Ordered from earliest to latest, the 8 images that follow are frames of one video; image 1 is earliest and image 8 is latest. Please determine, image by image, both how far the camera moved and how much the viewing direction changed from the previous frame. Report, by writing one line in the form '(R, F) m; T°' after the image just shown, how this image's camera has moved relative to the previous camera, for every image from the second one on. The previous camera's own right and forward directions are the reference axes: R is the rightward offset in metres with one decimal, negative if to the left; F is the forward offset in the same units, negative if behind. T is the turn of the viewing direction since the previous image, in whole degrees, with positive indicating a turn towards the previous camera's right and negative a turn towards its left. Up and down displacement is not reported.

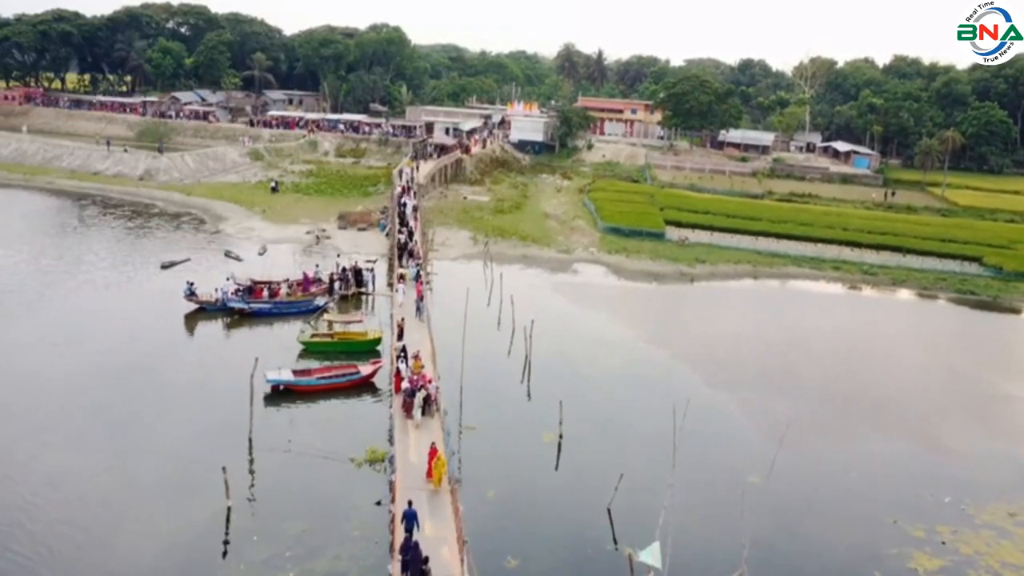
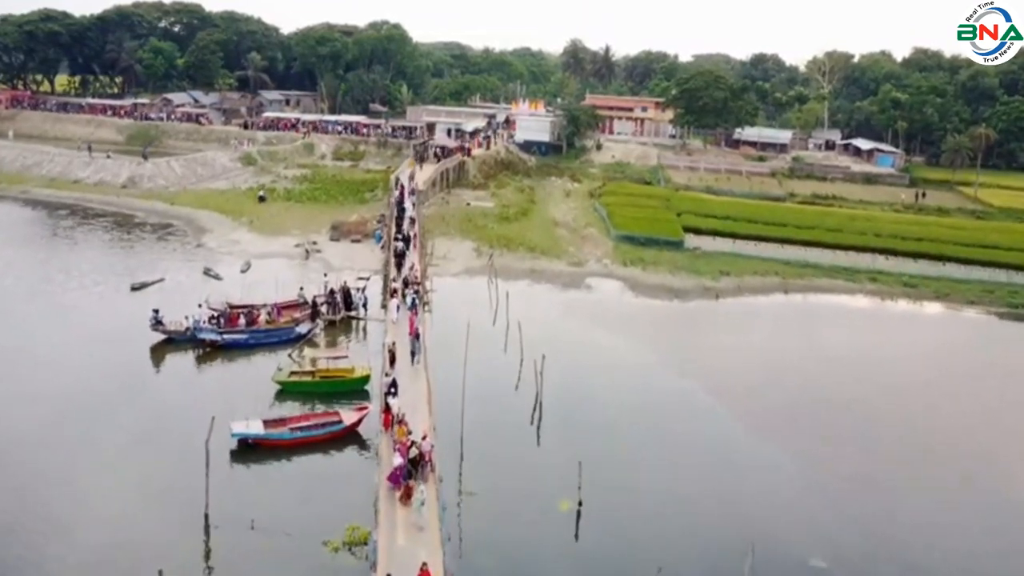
(0.0, +4.0) m; 0°
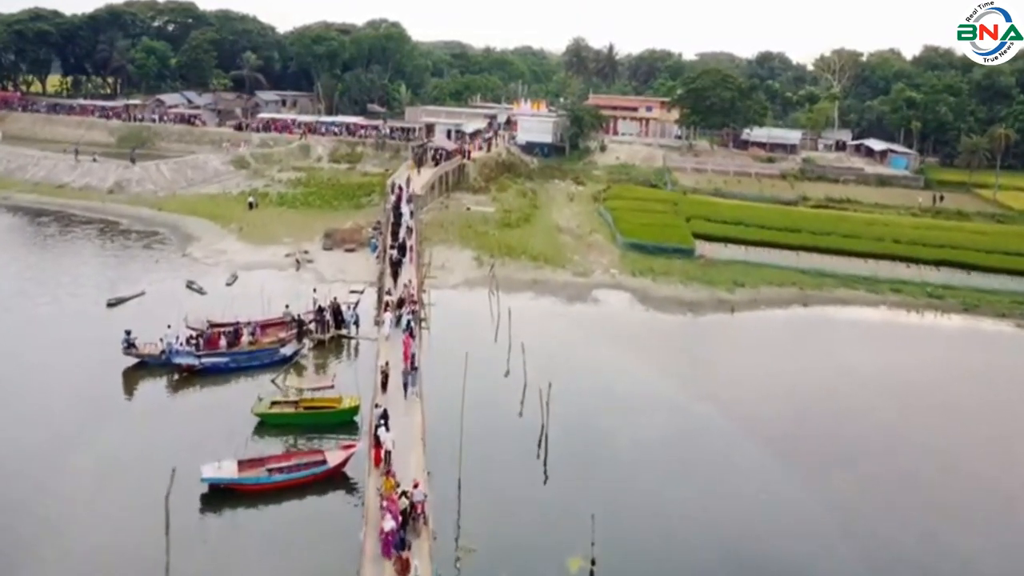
(0.0, +2.4) m; 0°
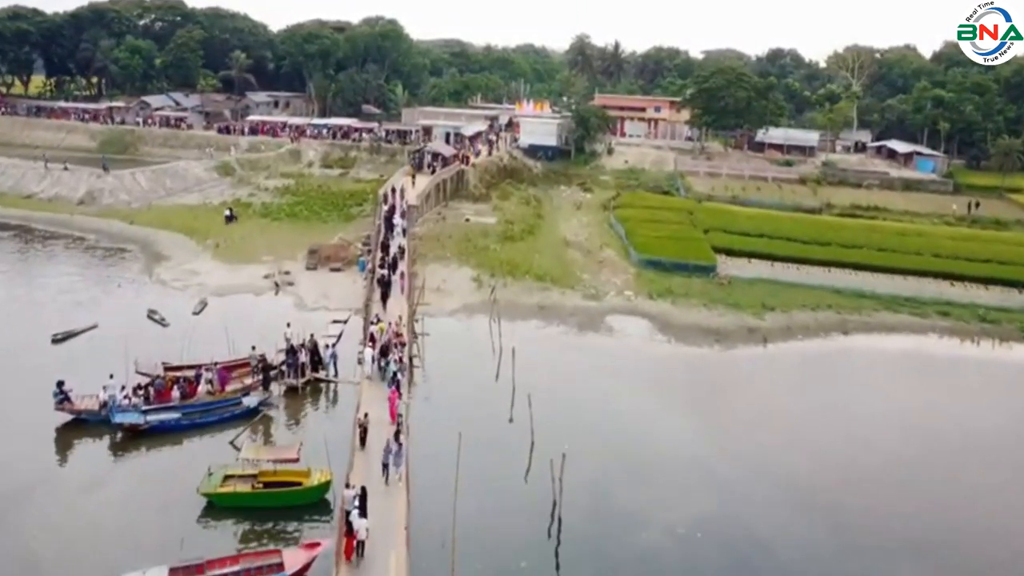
(-0.1, +4.5) m; 0°
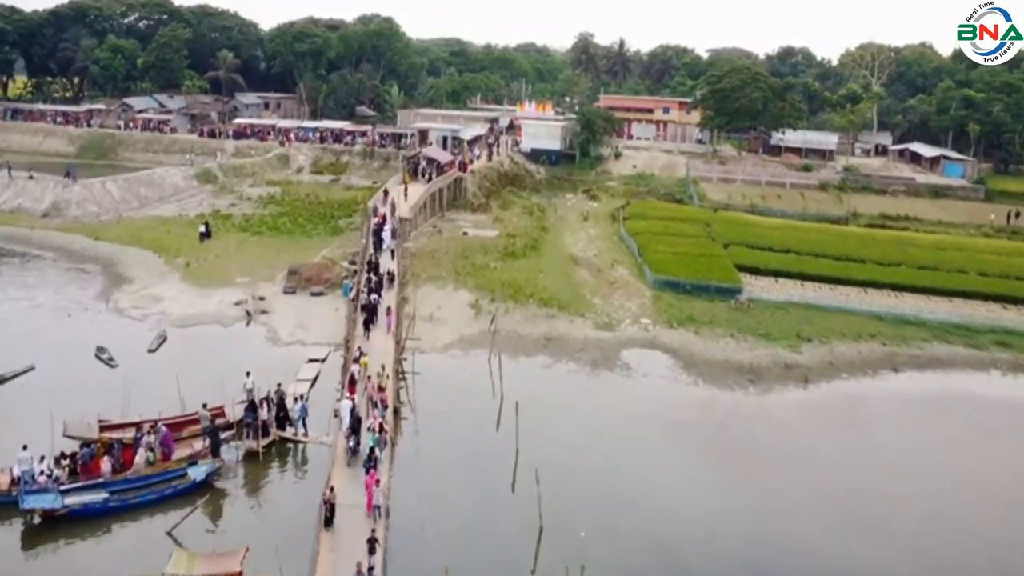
(-0.1, +4.5) m; 0°
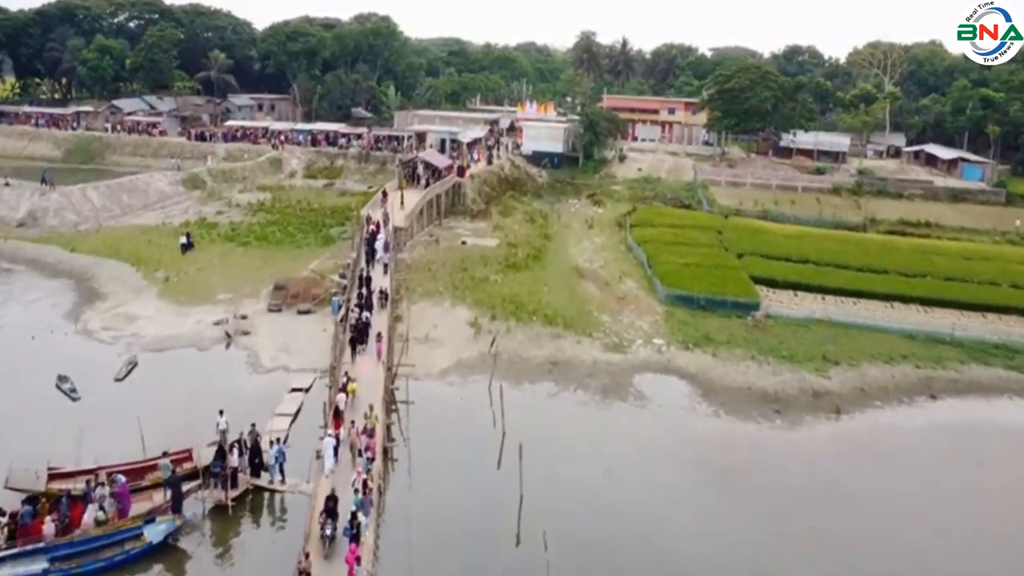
(-0.1, +2.7) m; 0°
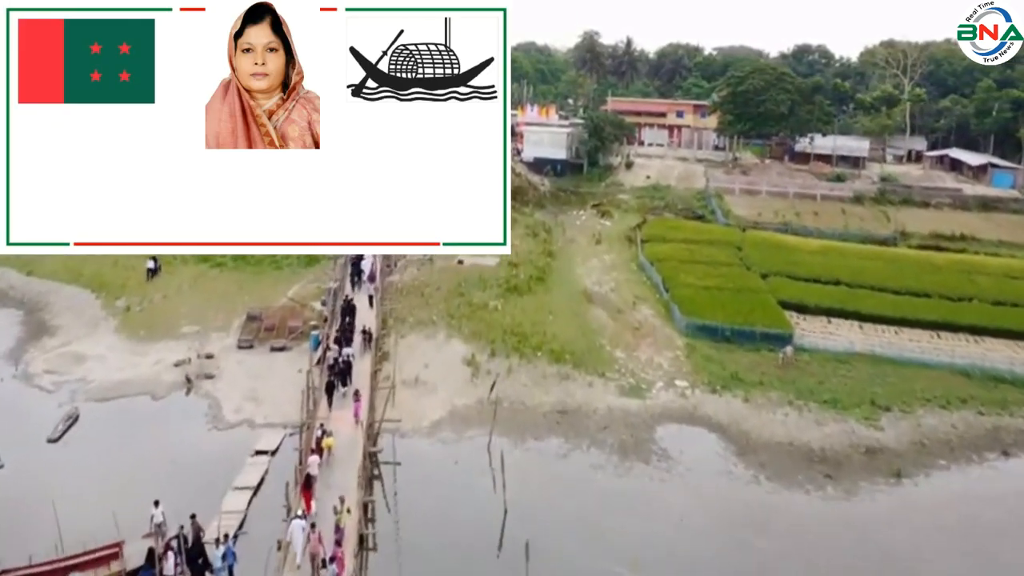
(-0.1, +4.1) m; 0°
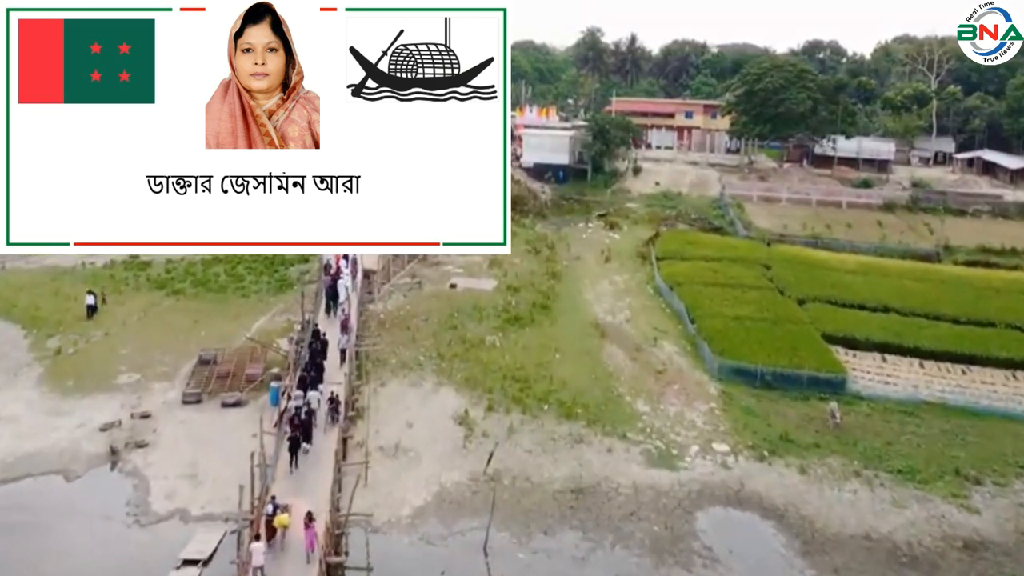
(-0.1, +5.2) m; 0°
